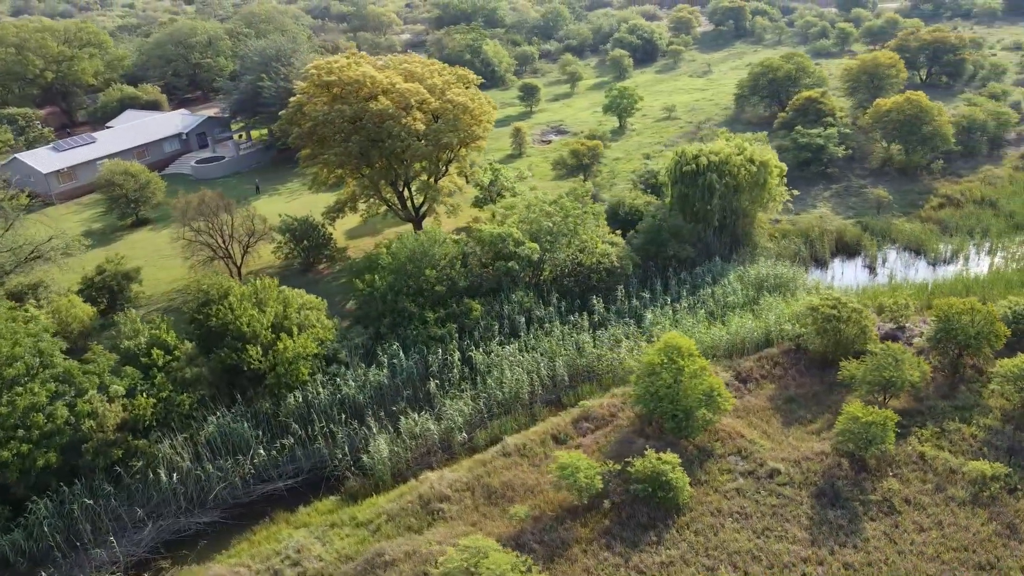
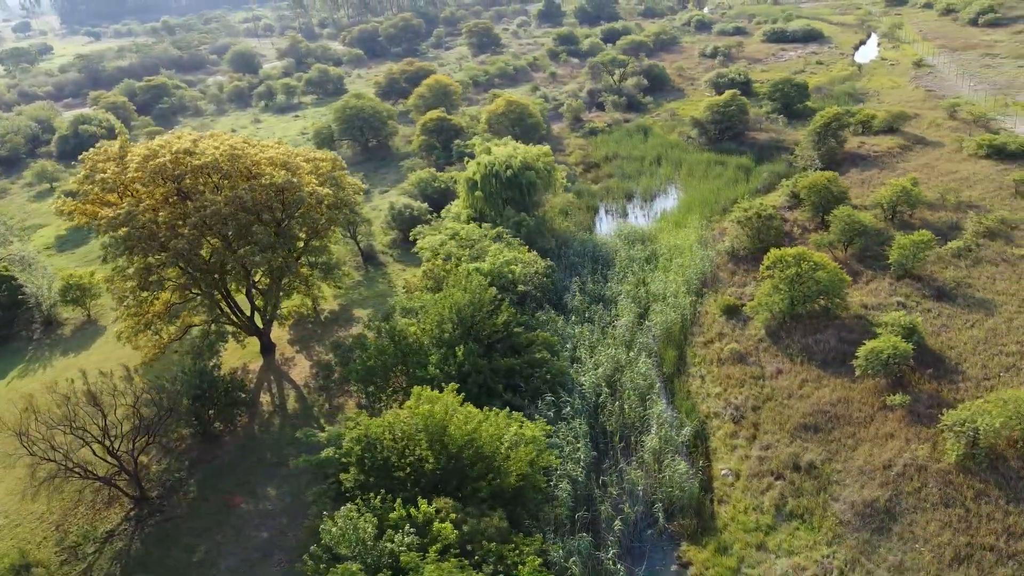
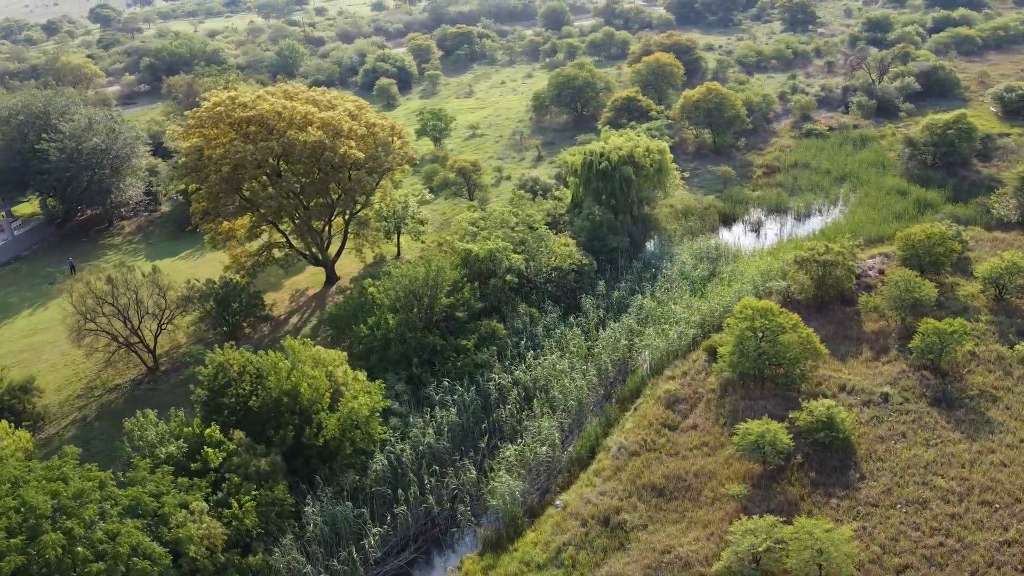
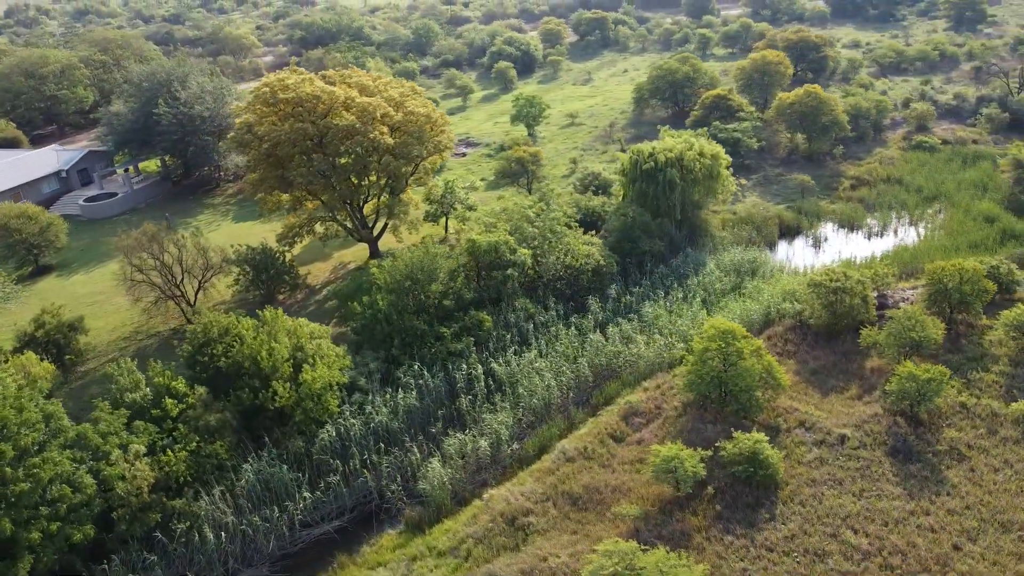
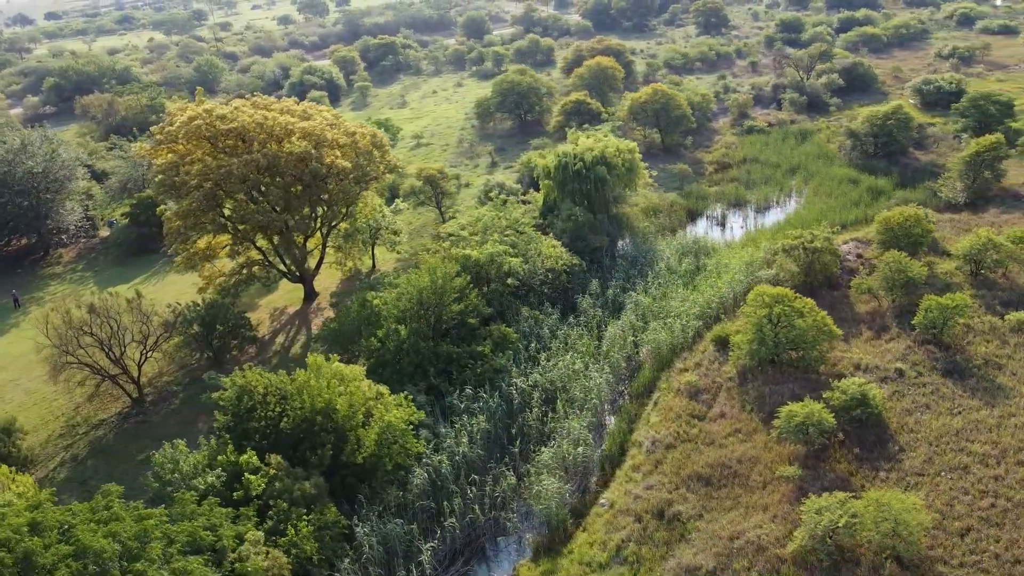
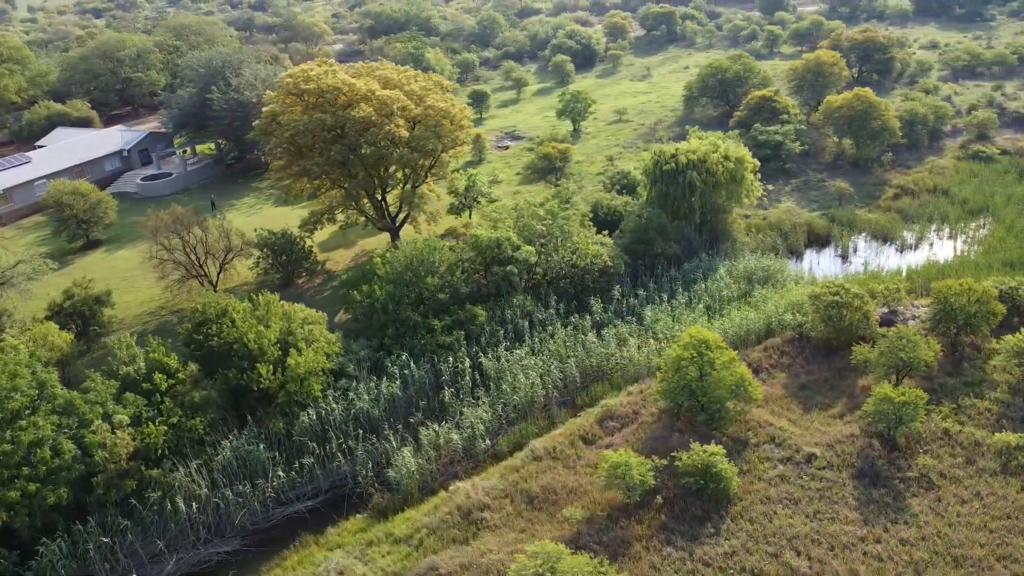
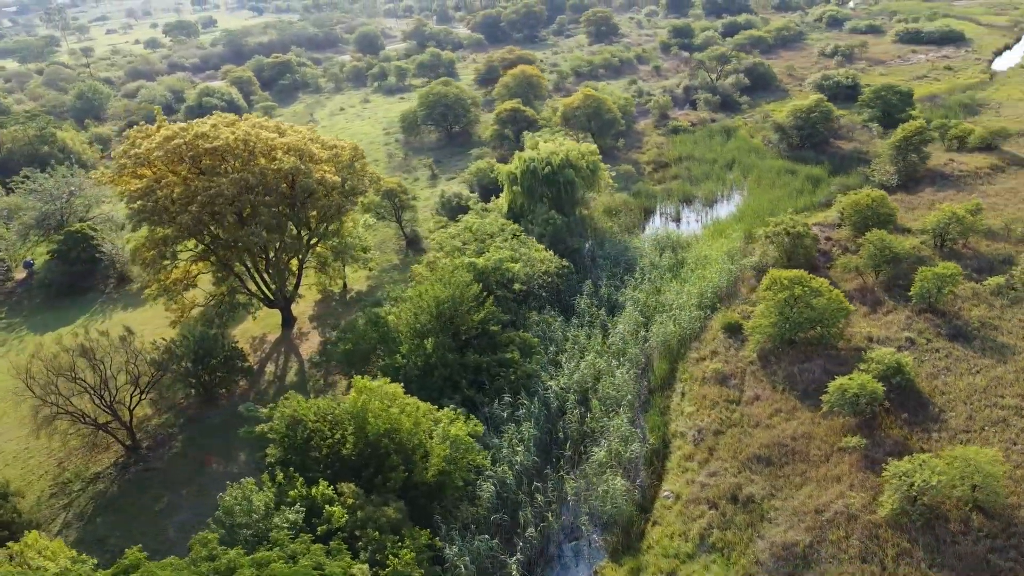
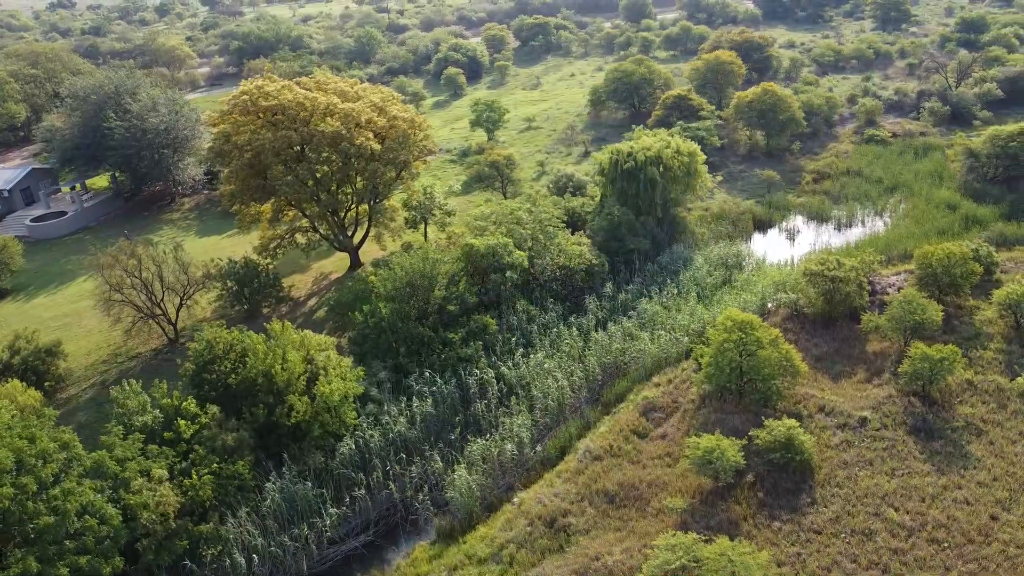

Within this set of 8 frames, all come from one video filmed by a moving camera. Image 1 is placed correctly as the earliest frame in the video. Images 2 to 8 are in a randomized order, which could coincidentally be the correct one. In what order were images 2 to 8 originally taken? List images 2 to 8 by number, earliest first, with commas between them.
6, 4, 8, 3, 5, 7, 2
